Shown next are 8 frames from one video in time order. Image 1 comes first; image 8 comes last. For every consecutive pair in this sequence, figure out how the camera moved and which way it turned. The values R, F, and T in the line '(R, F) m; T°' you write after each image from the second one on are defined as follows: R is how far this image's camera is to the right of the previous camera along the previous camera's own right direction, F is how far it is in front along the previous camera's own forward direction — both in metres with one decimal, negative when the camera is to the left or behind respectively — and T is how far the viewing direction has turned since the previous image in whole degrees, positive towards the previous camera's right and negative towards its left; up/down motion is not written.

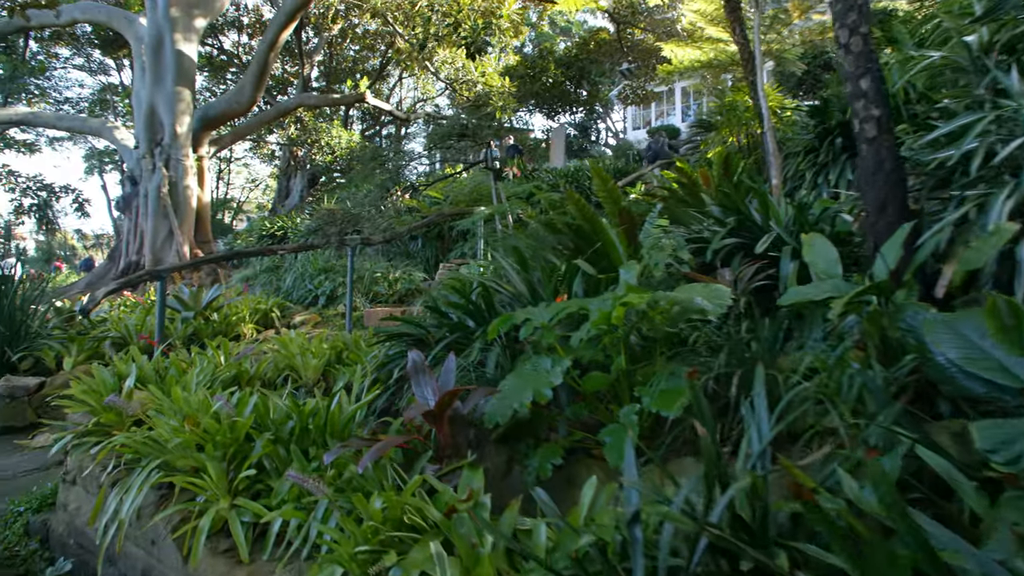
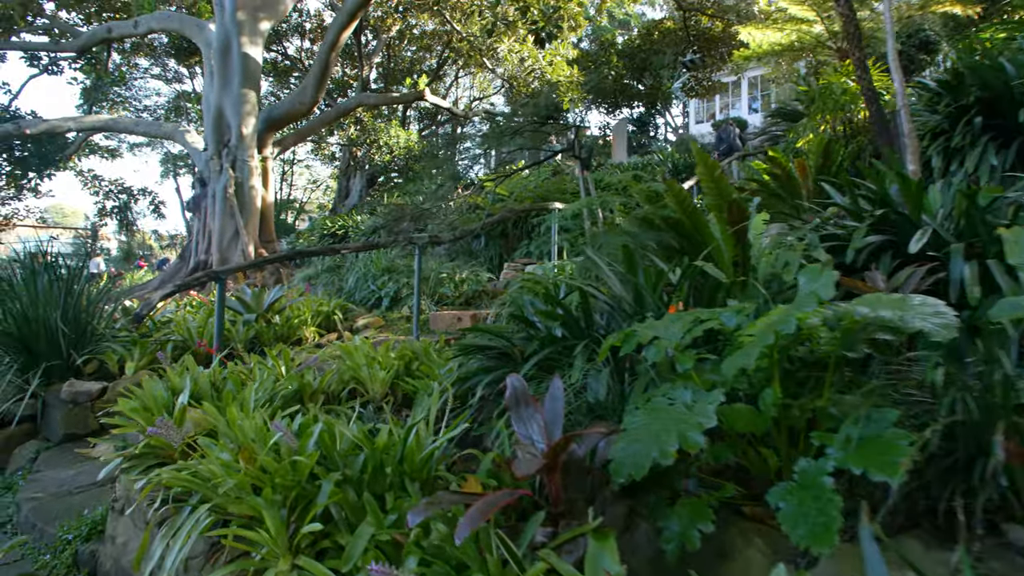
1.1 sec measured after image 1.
(-0.3, +0.5) m; -5°
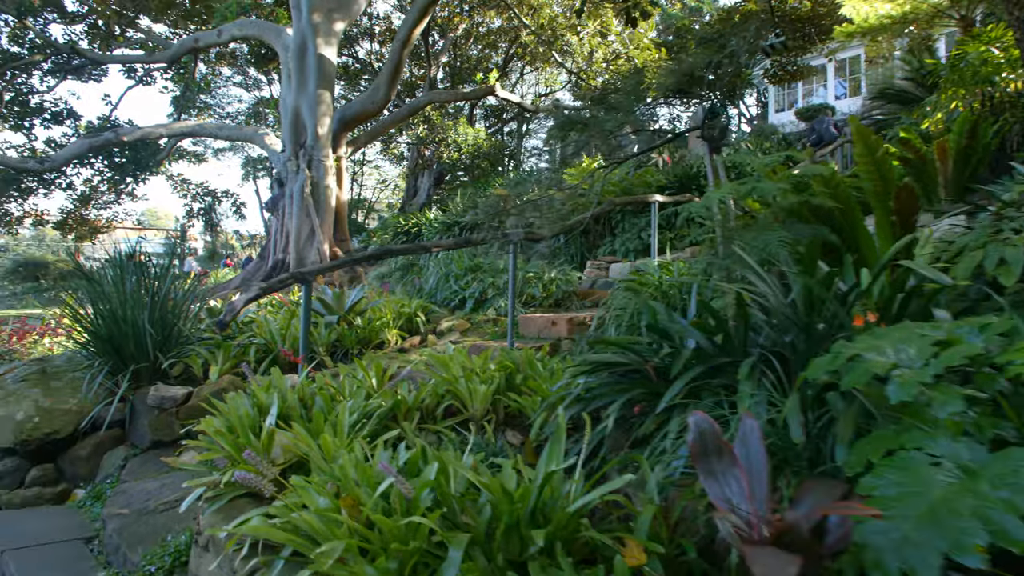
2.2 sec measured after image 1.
(-0.3, +0.5) m; -6°
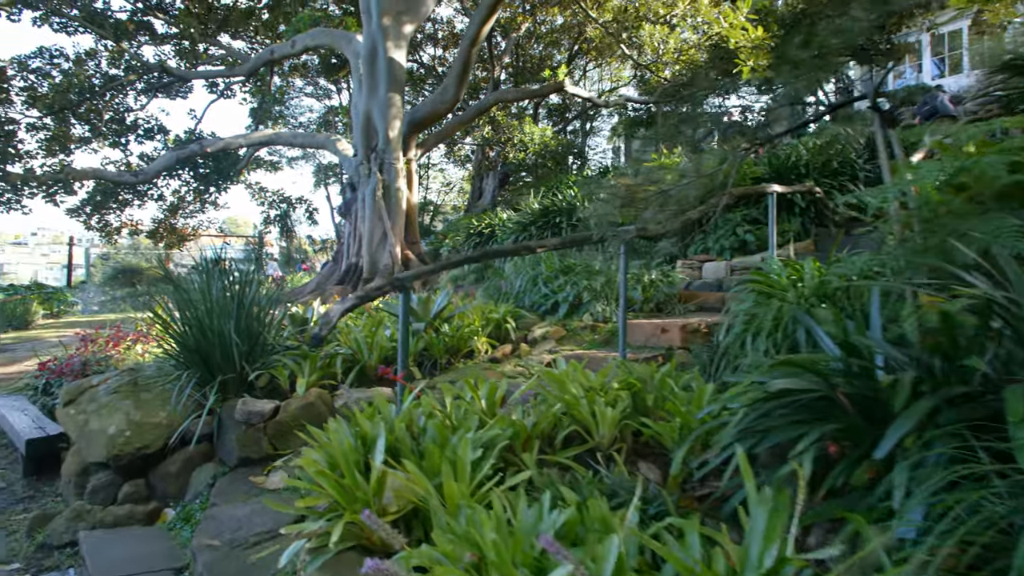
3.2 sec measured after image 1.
(-0.4, +0.5) m; -6°
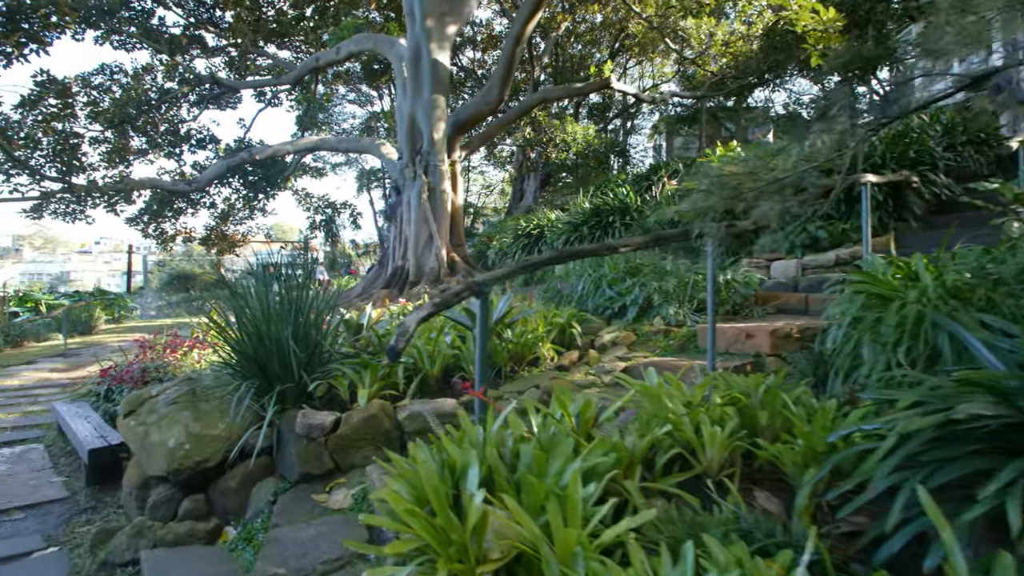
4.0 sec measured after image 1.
(-0.2, +0.3) m; -4°
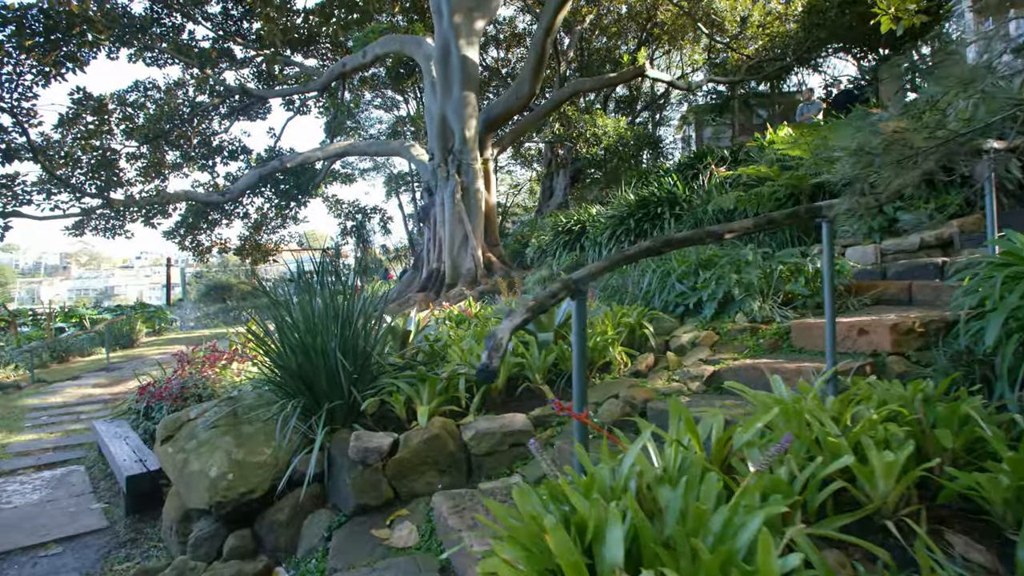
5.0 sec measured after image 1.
(-0.3, +0.5) m; -3°
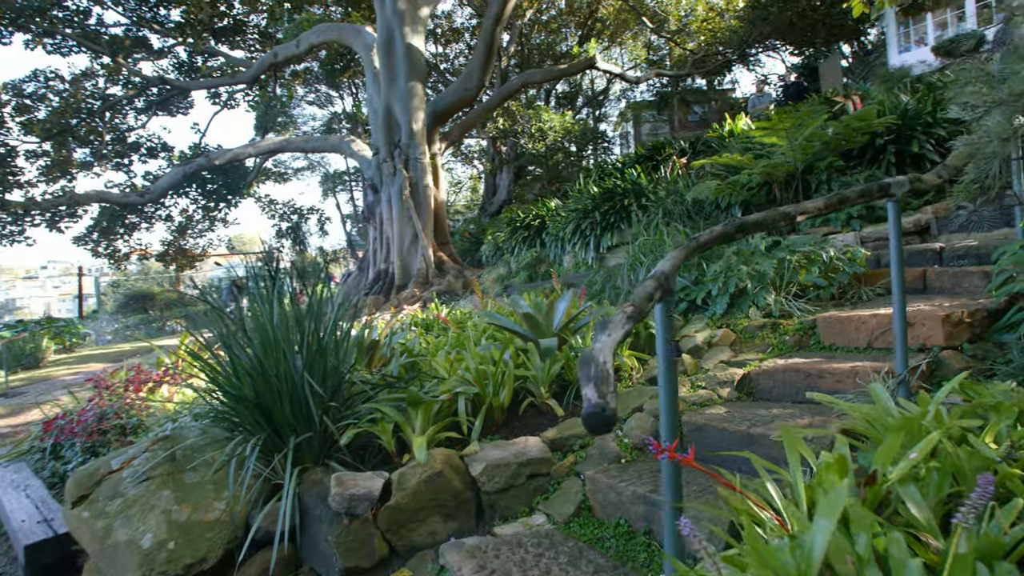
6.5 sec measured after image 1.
(-0.4, +0.6) m; +6°
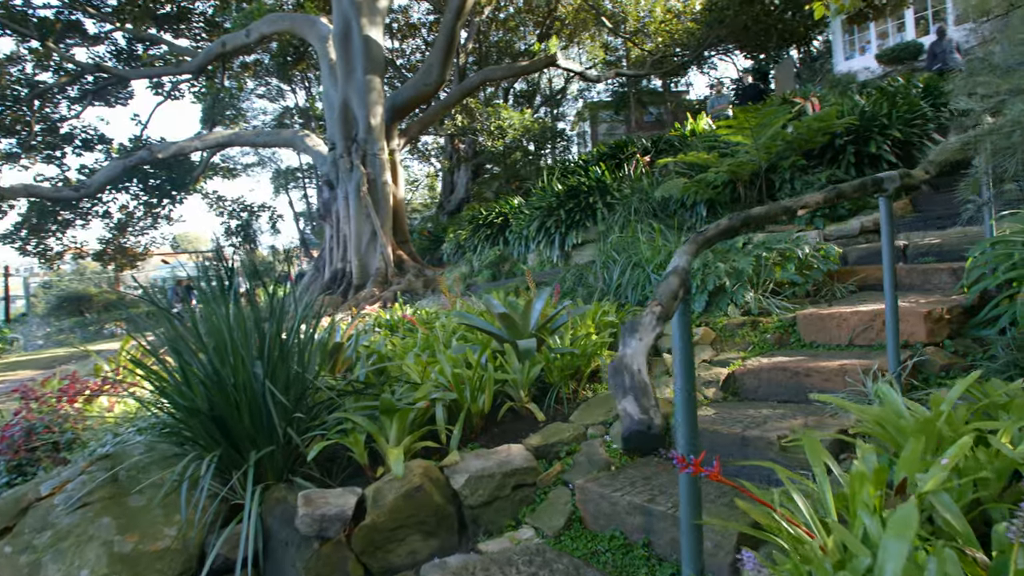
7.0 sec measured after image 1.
(-0.1, +0.2) m; +4°
